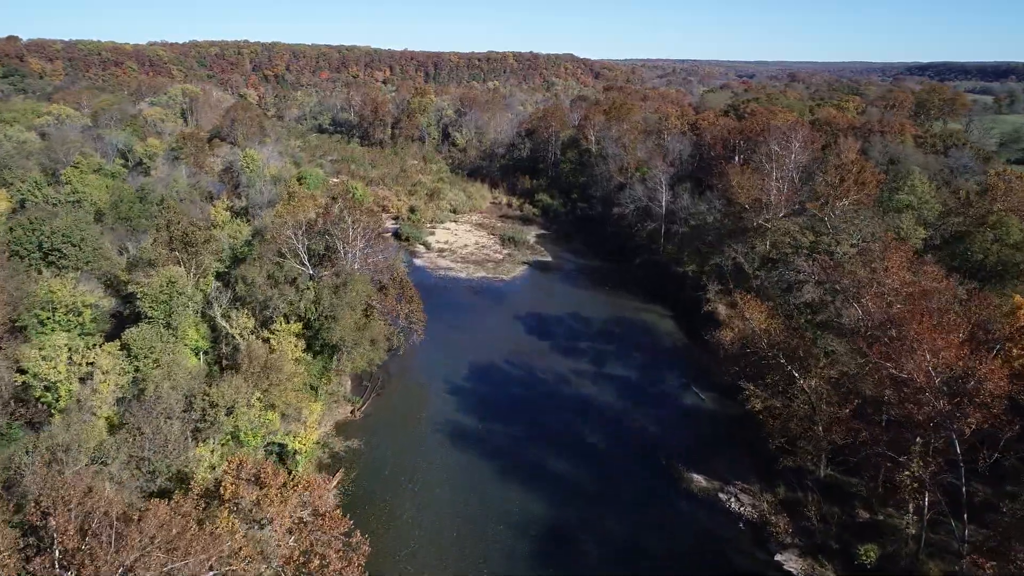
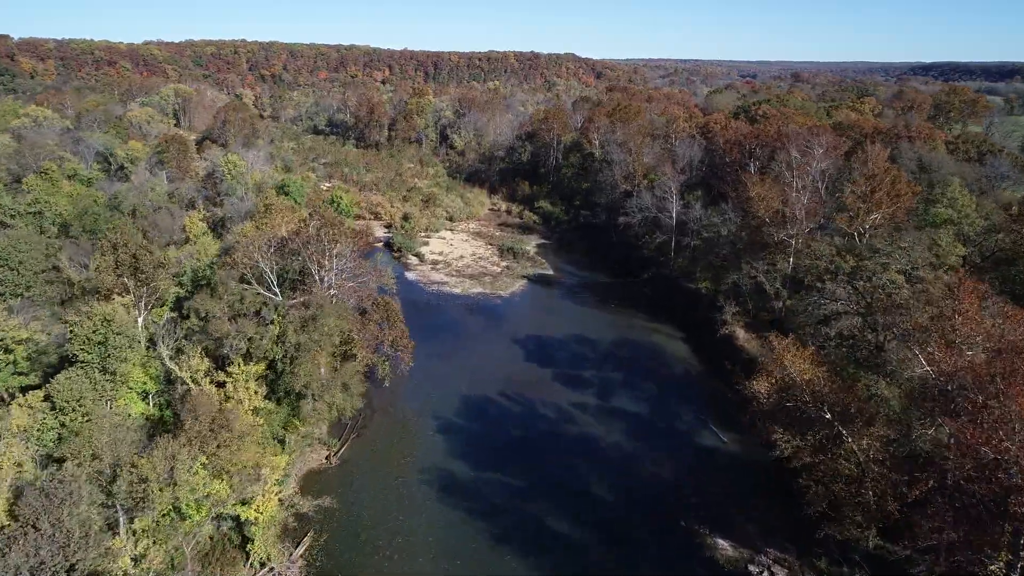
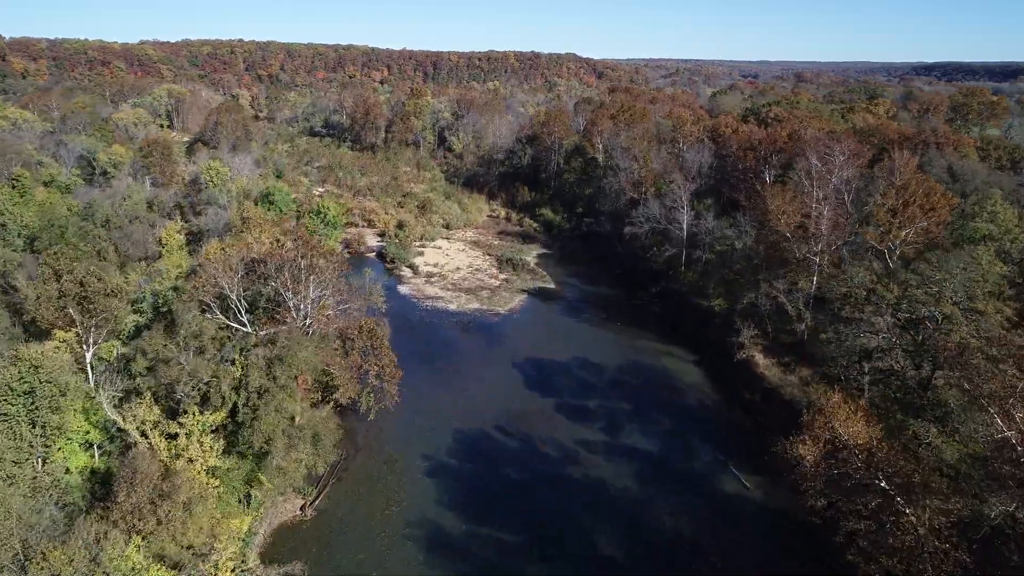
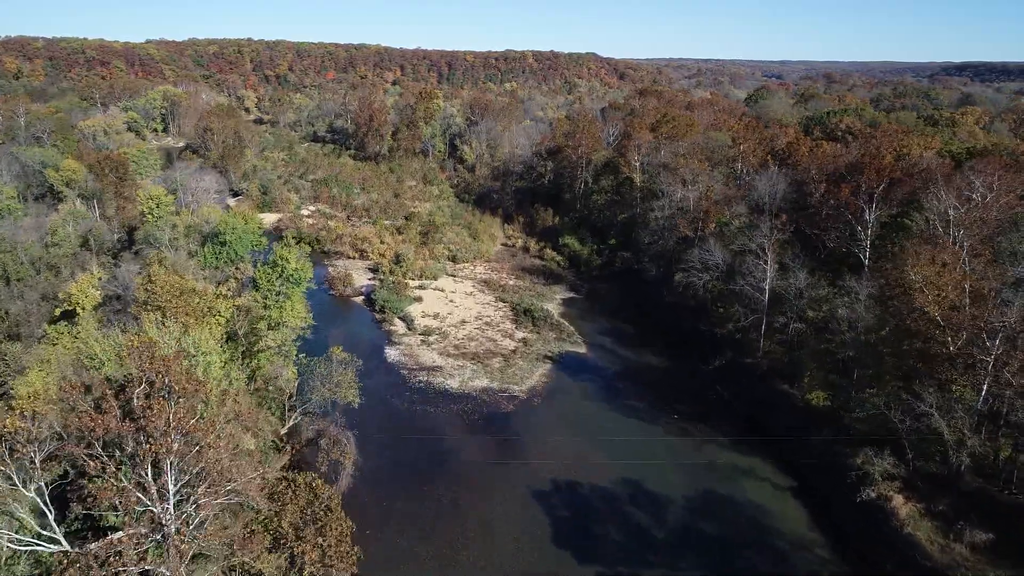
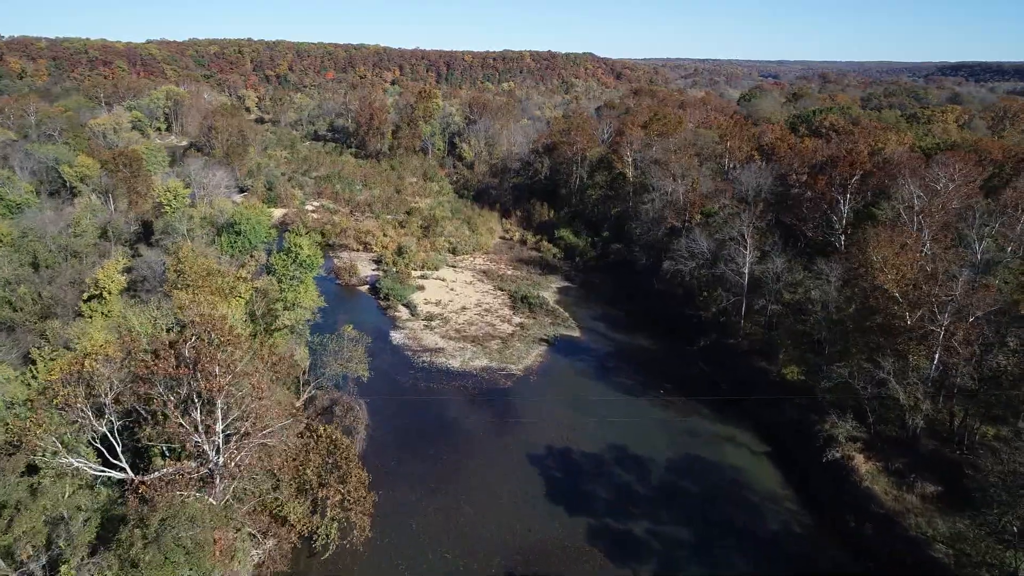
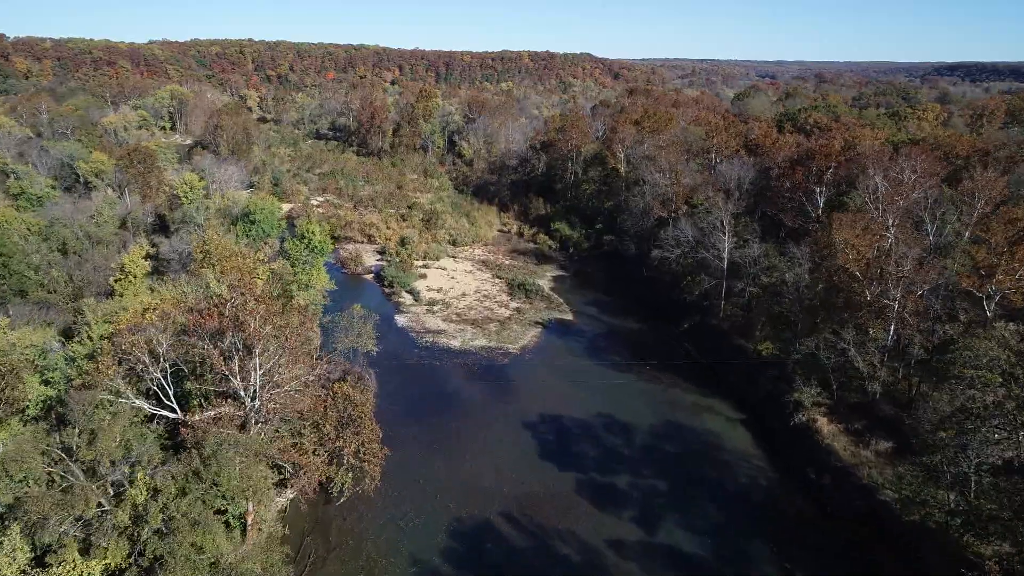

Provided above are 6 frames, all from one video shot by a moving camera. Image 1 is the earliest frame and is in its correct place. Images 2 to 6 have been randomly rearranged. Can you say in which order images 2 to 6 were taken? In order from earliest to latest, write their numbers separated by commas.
2, 3, 6, 5, 4
